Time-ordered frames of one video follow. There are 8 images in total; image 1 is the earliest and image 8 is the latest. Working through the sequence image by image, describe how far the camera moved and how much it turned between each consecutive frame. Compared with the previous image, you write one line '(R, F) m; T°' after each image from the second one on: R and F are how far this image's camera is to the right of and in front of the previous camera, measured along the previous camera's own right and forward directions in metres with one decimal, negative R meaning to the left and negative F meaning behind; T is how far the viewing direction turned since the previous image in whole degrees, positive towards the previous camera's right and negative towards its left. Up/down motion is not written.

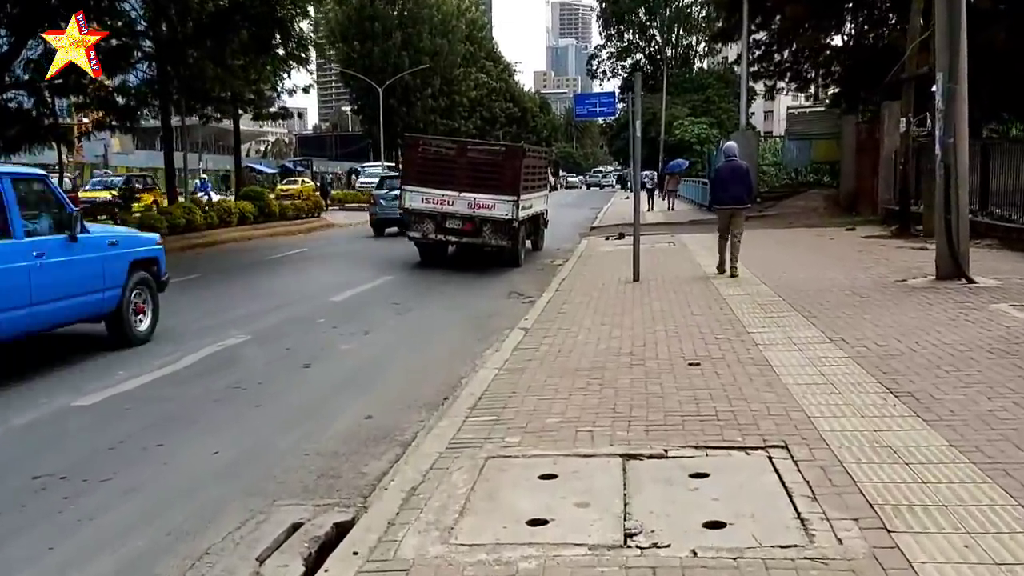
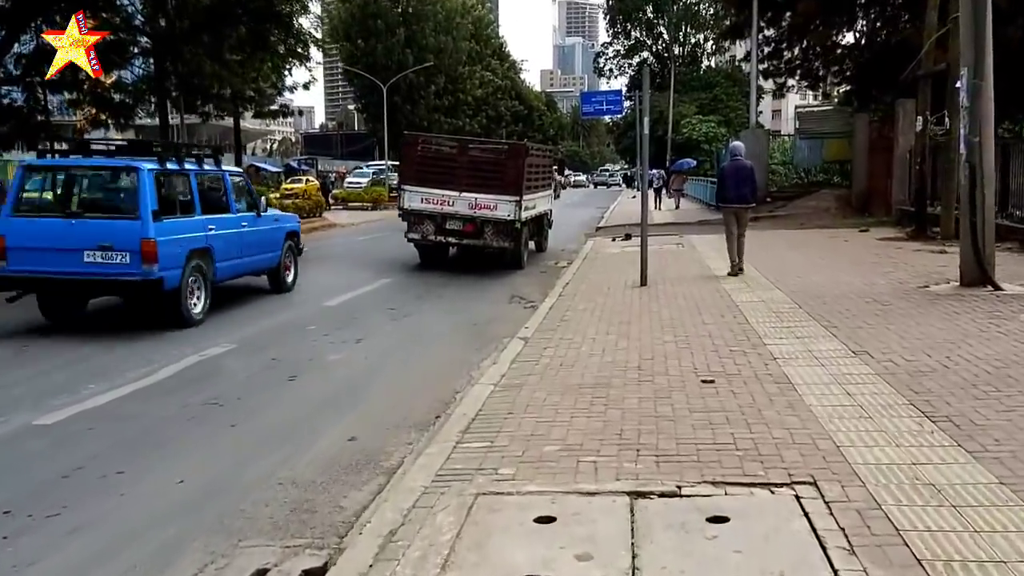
(+0.1, +0.6) m; 0°
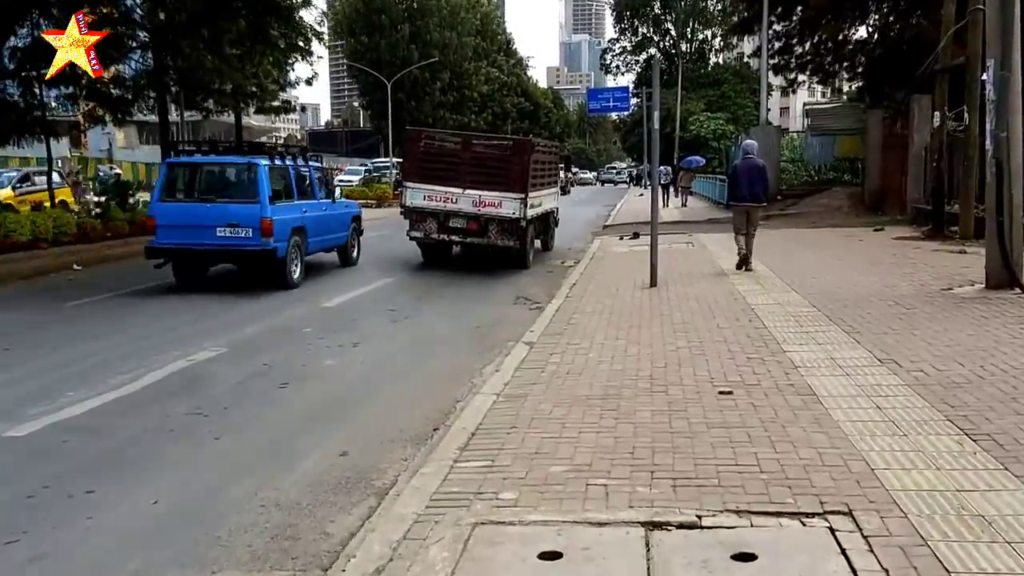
(0.0, +0.4) m; 0°
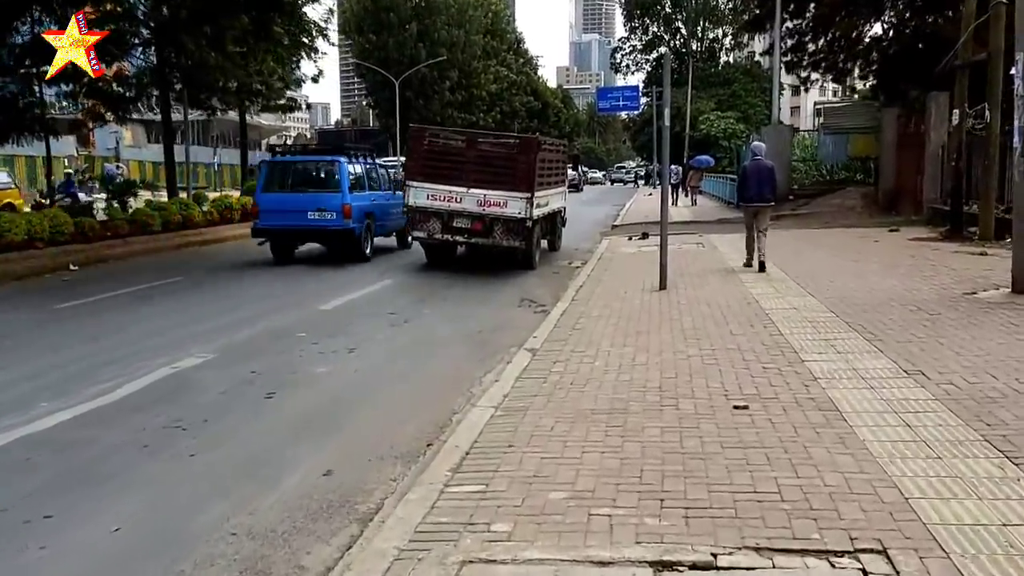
(+0.1, +0.4) m; -1°
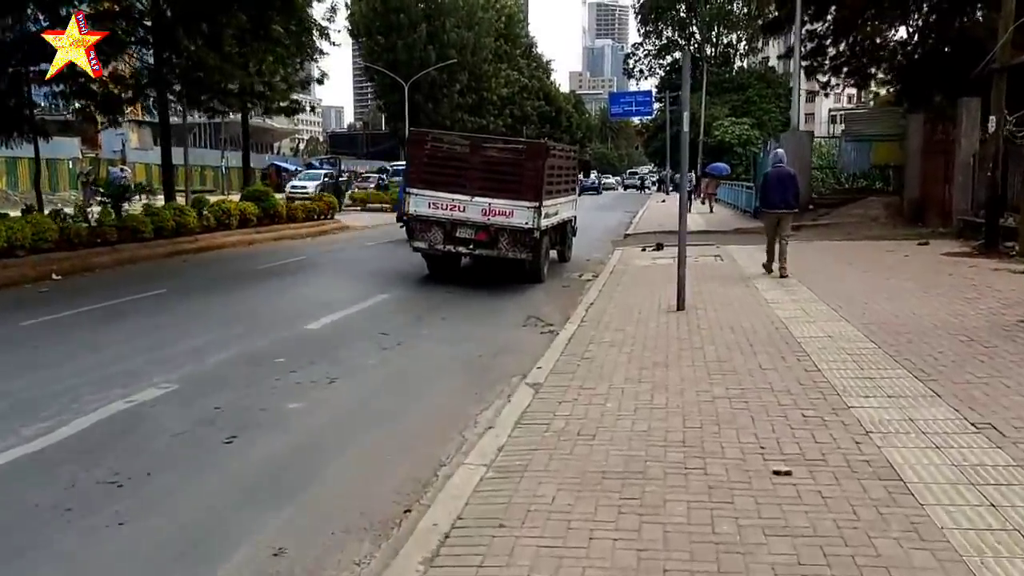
(+0.1, +1.0) m; -1°
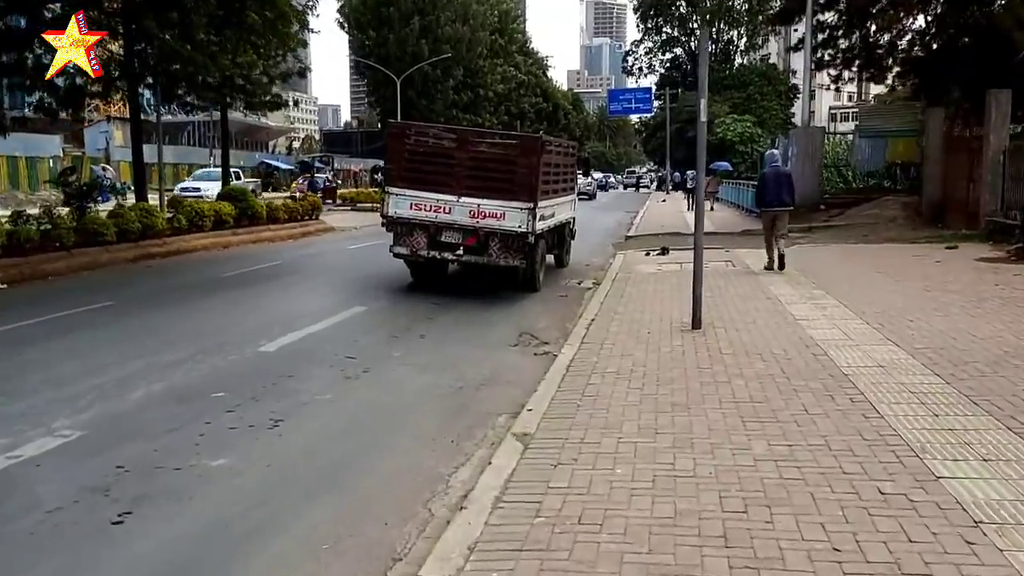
(+0.1, +1.5) m; 0°
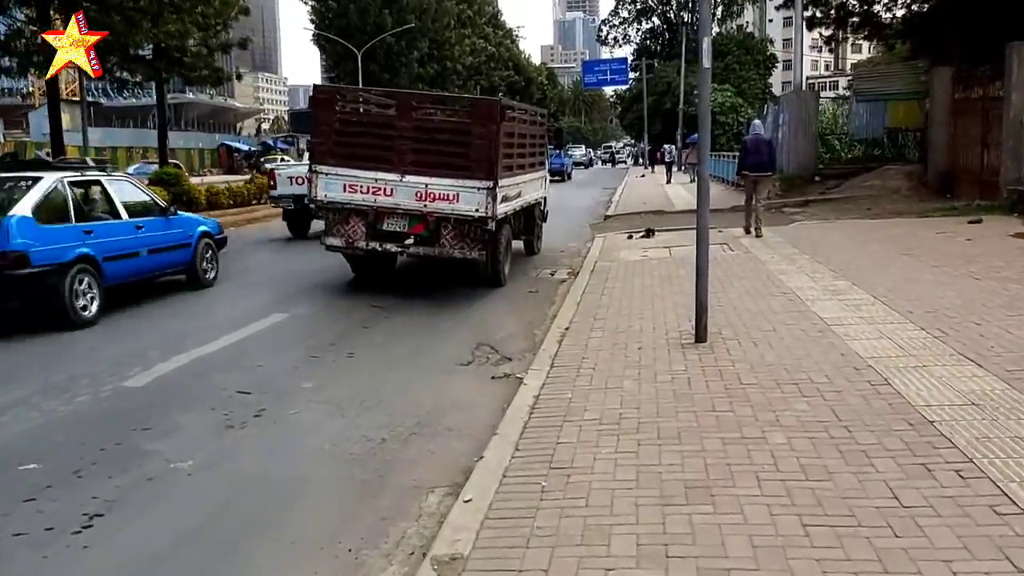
(+0.2, +2.3) m; +1°
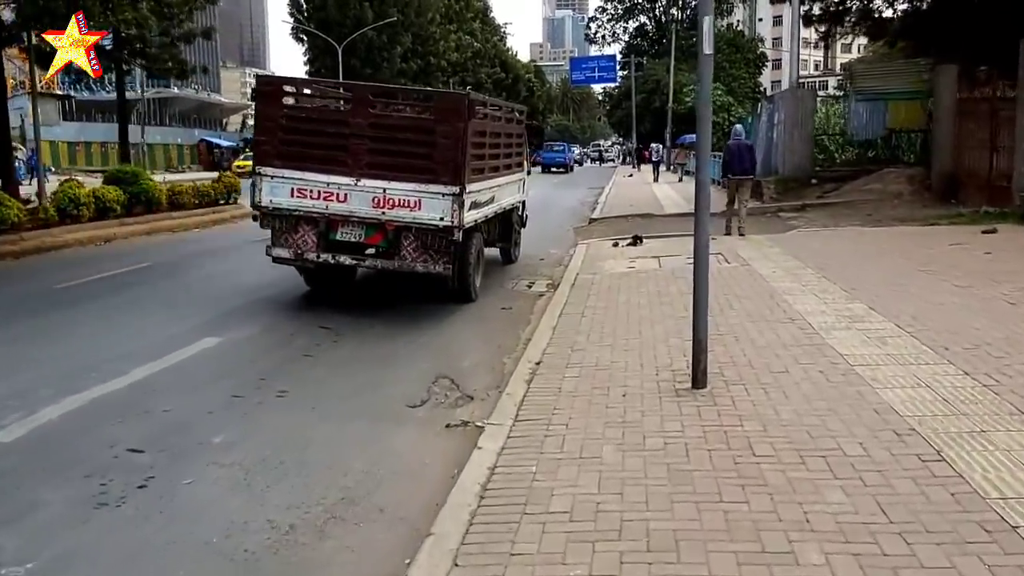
(+0.2, +1.3) m; +1°
